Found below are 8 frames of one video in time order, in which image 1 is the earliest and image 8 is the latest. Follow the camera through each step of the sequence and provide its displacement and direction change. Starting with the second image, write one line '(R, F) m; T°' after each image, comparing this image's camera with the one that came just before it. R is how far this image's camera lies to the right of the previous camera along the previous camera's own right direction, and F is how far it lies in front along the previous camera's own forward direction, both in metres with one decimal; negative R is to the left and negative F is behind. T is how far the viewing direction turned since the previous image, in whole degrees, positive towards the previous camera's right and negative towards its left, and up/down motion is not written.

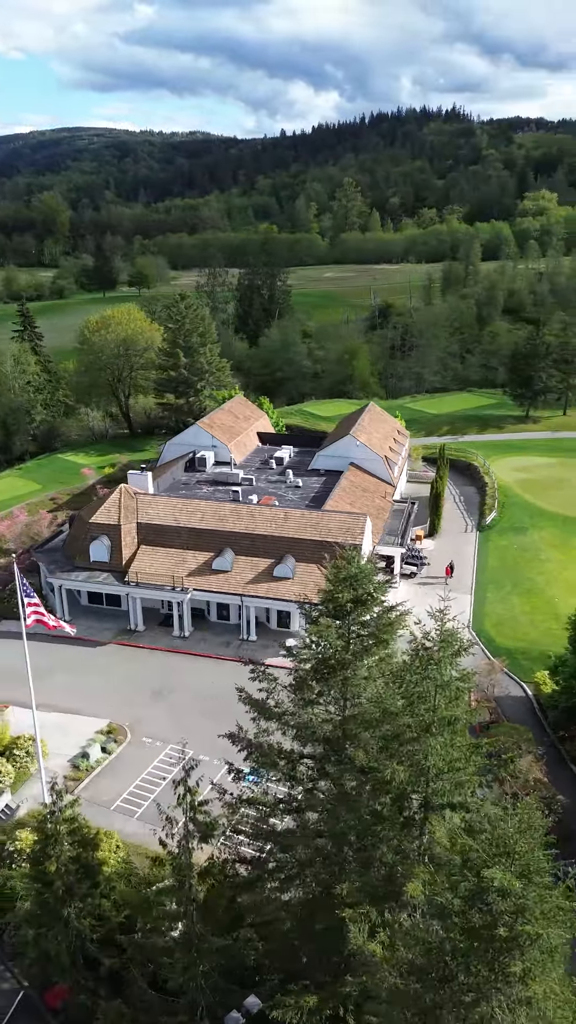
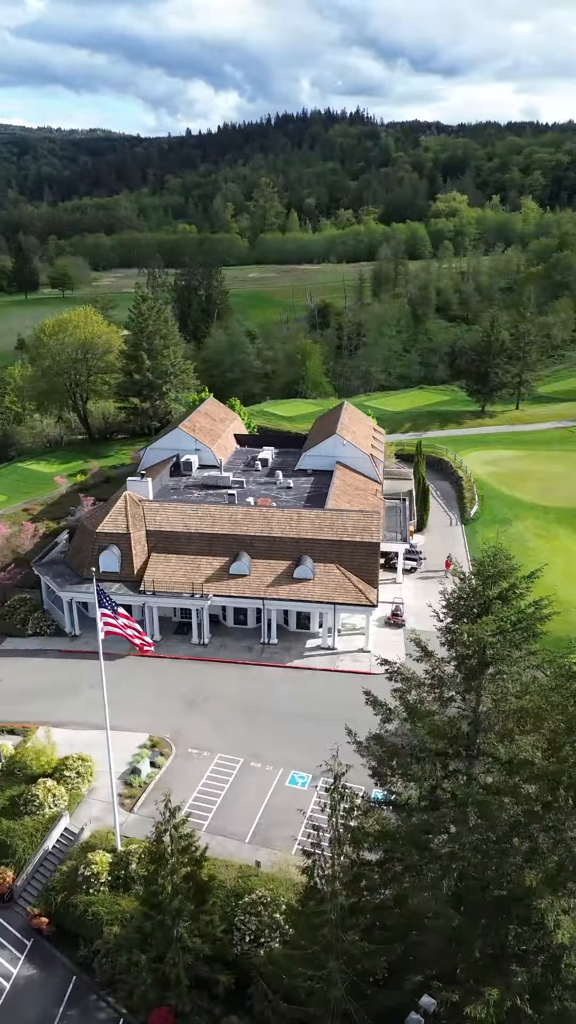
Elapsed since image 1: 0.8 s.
(-5.4, +0.4) m; +6°
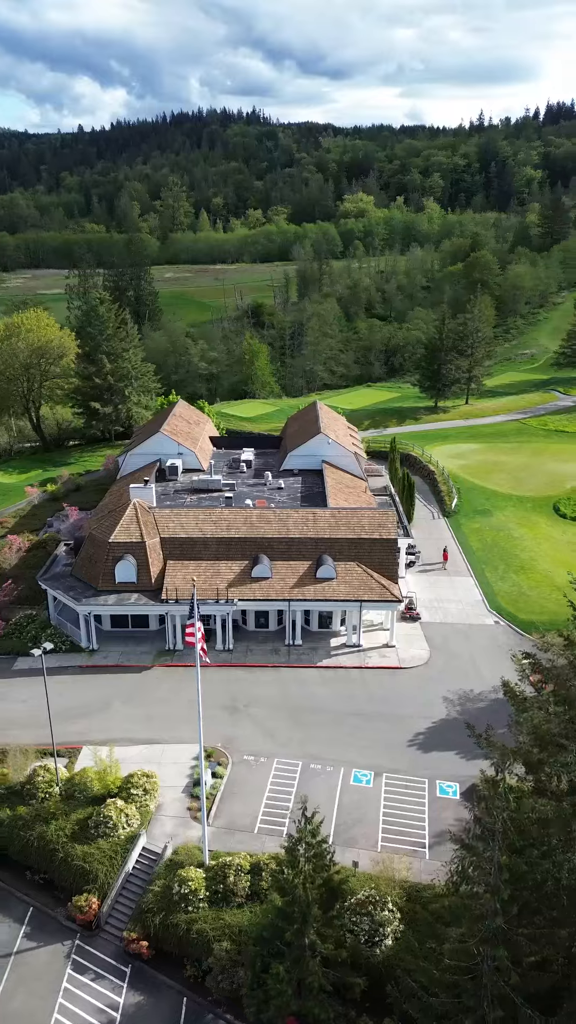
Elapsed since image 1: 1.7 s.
(-6.0, +0.4) m; +7°
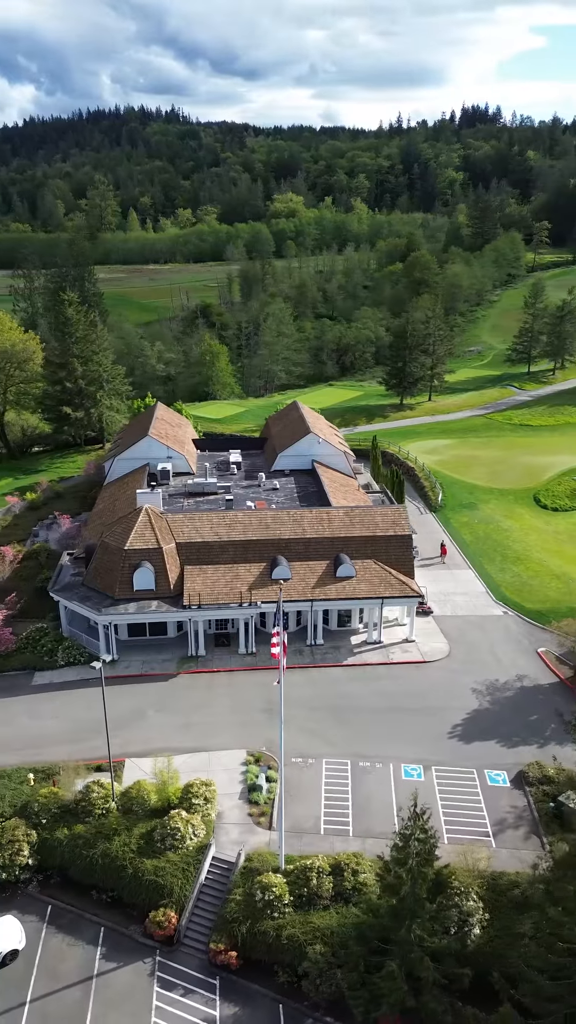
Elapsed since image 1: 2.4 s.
(-4.7, +0.2) m; +5°
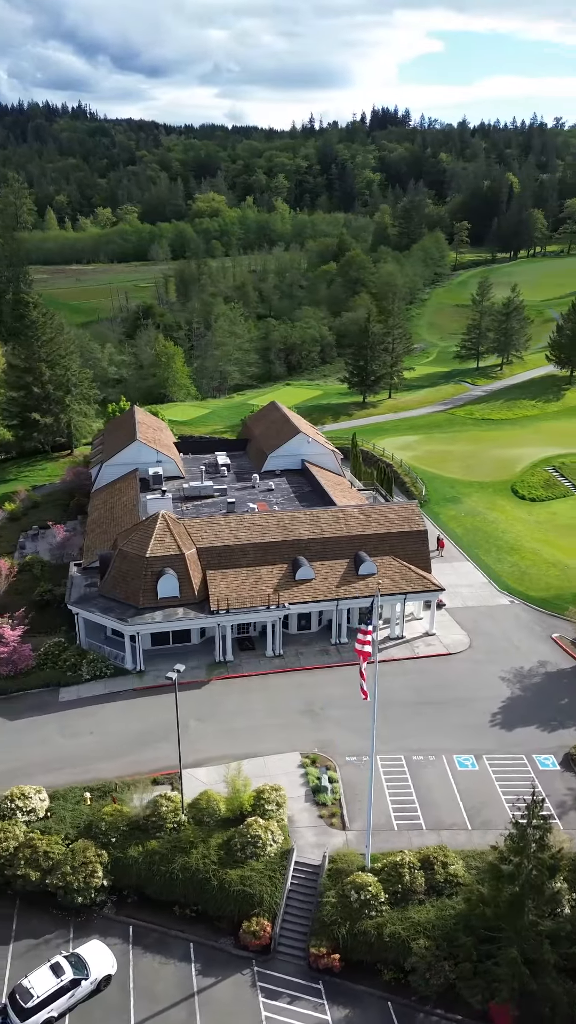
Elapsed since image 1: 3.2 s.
(-5.3, +0.3) m; +6°
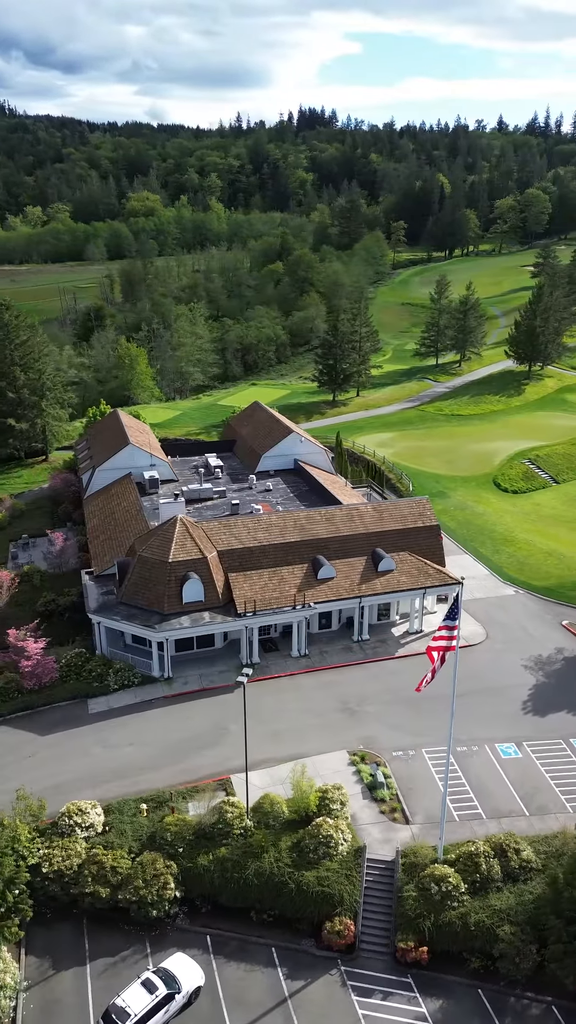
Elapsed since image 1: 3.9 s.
(-4.5, +0.2) m; +5°
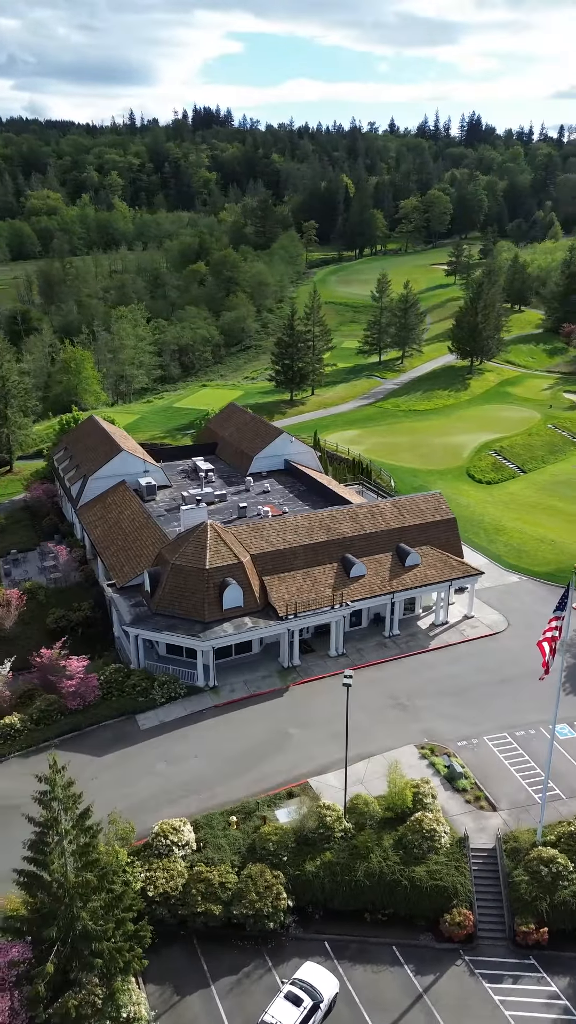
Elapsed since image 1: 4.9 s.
(-6.6, +0.5) m; +7°
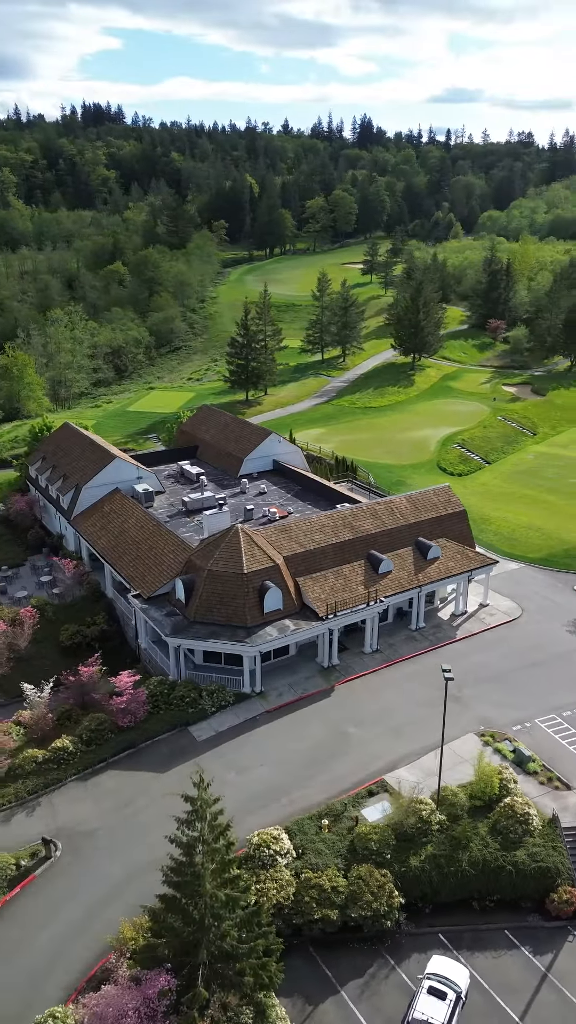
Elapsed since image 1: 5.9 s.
(-6.5, +0.6) m; +7°
